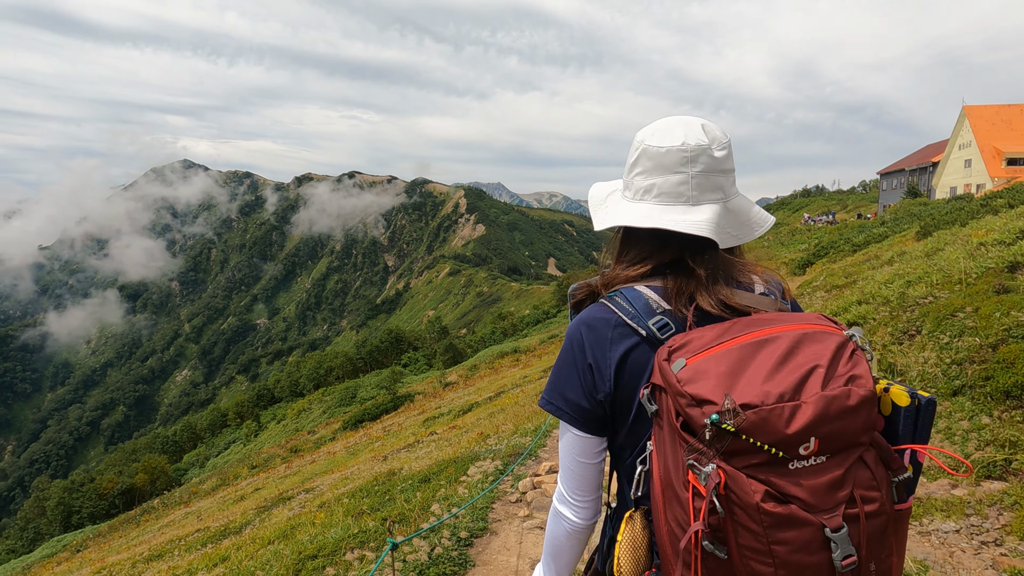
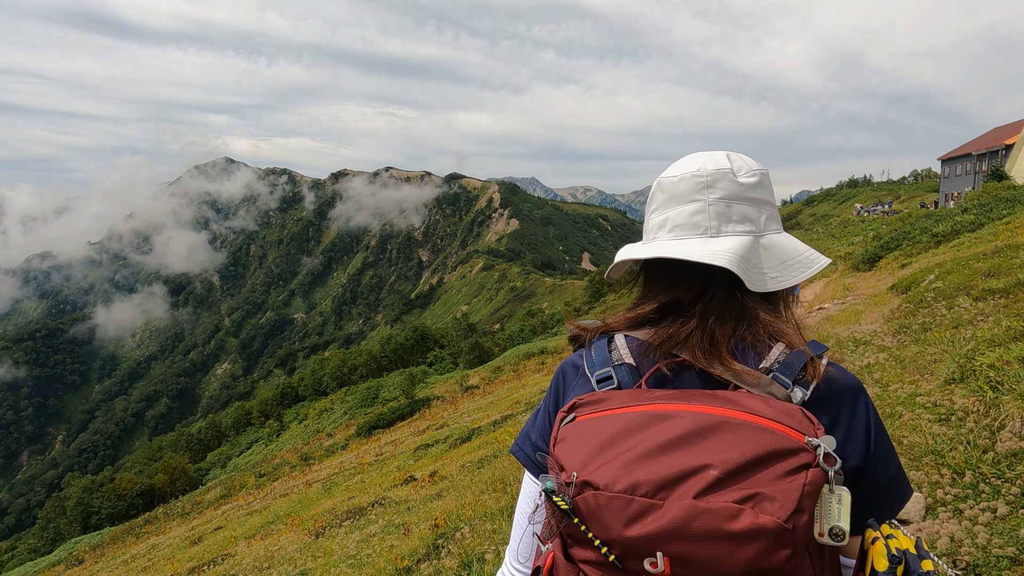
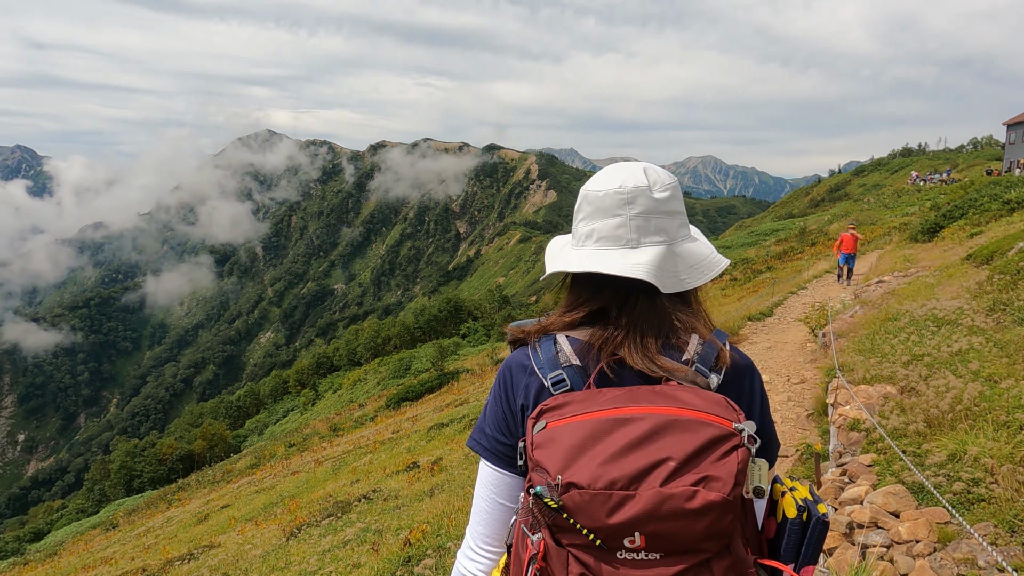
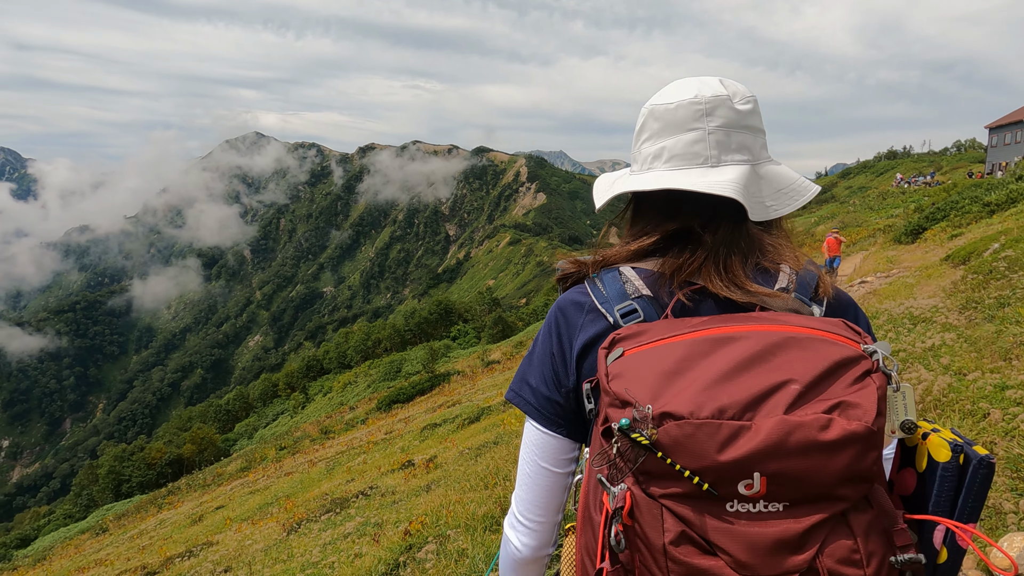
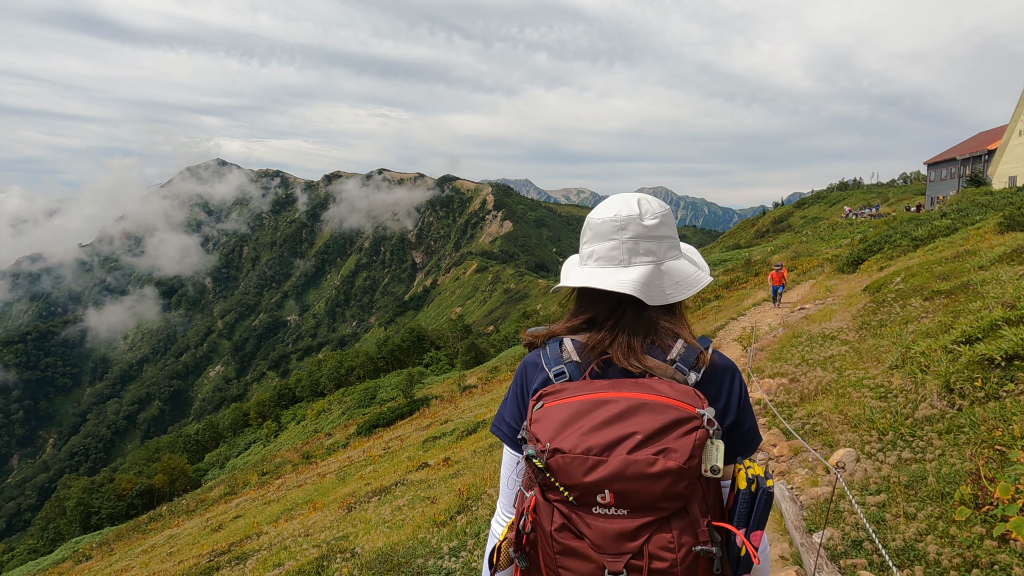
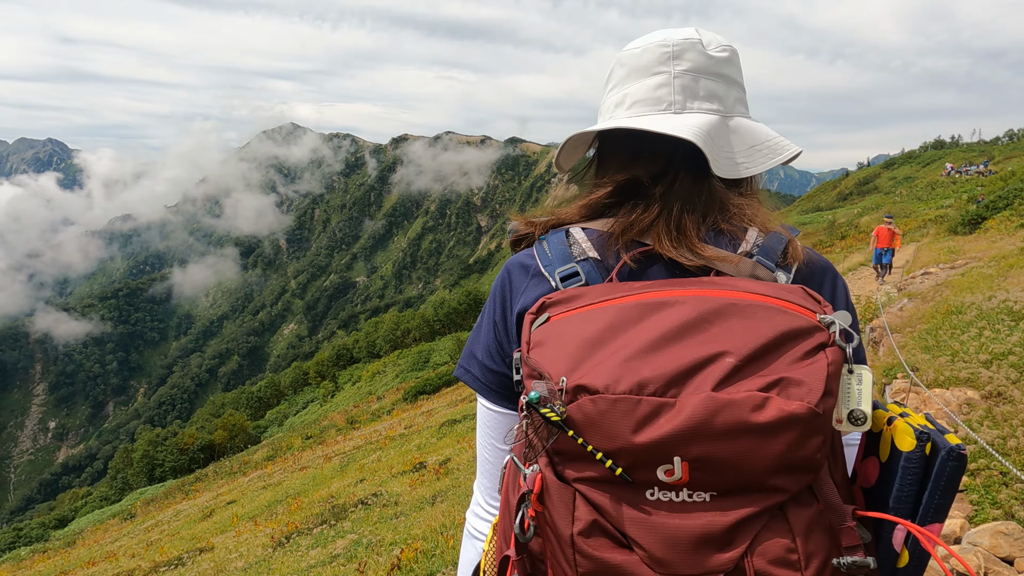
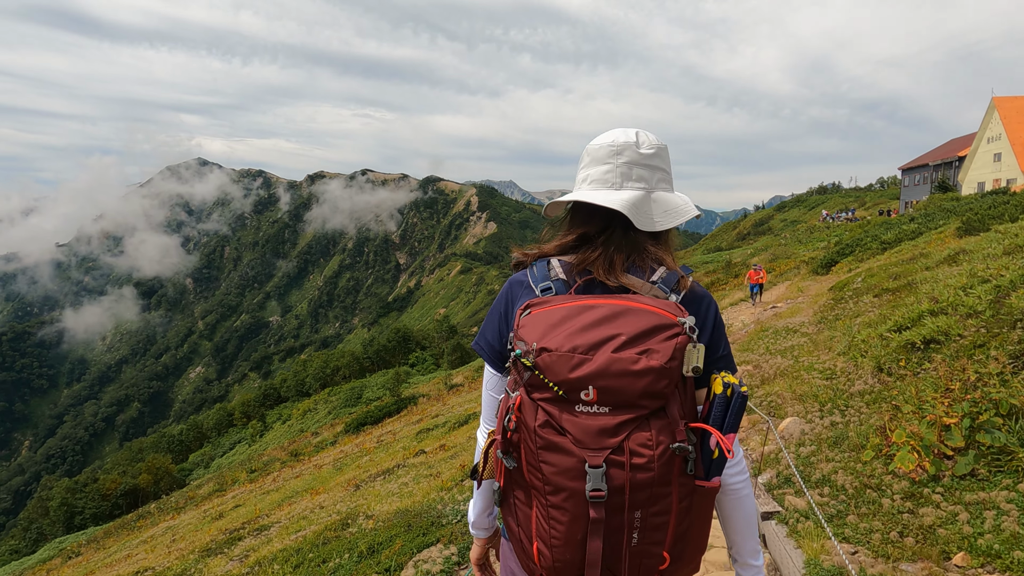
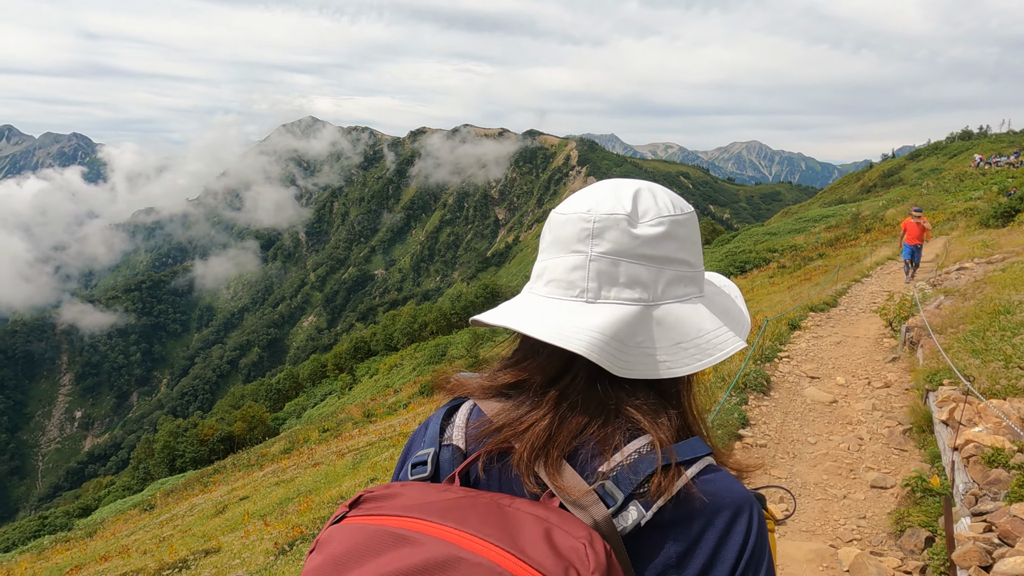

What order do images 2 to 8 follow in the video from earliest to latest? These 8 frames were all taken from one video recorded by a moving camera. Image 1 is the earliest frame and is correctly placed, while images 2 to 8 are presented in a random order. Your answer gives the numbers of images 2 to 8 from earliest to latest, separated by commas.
7, 5, 2, 4, 3, 6, 8
